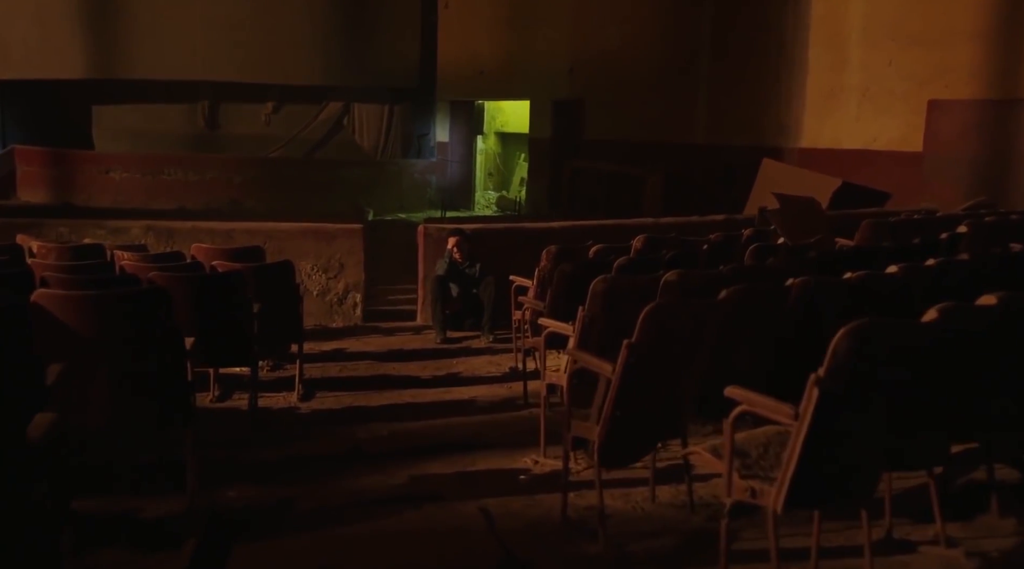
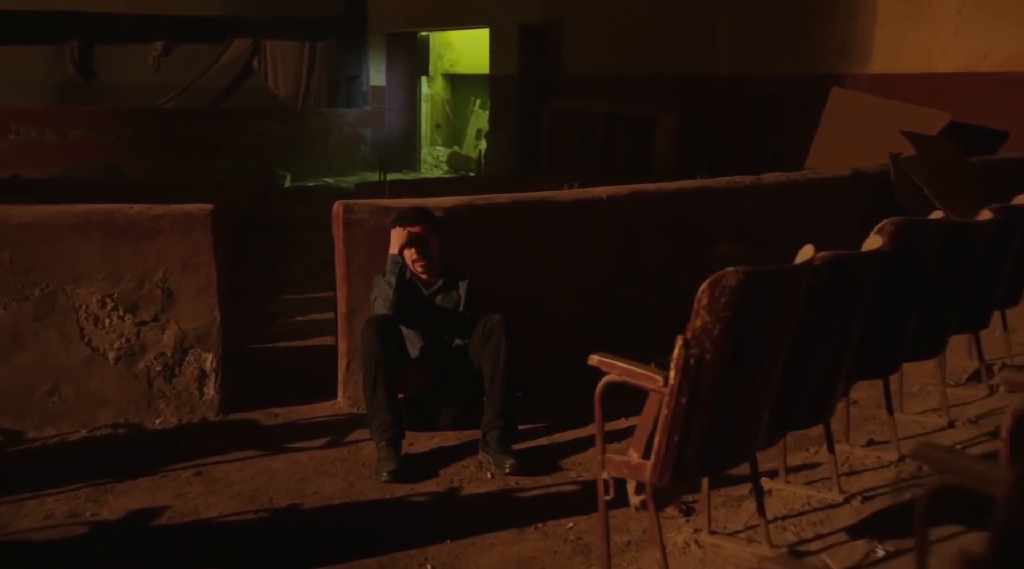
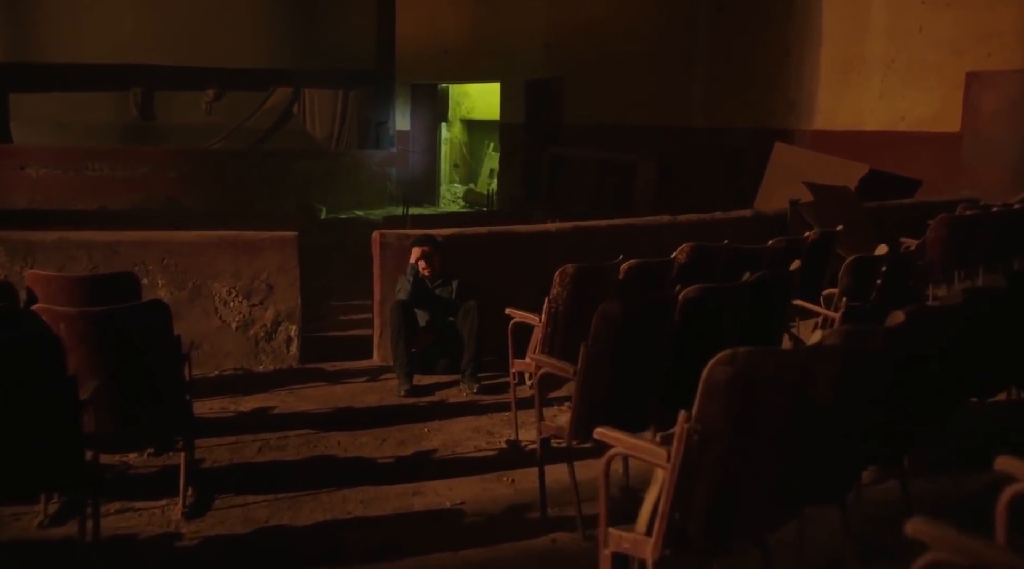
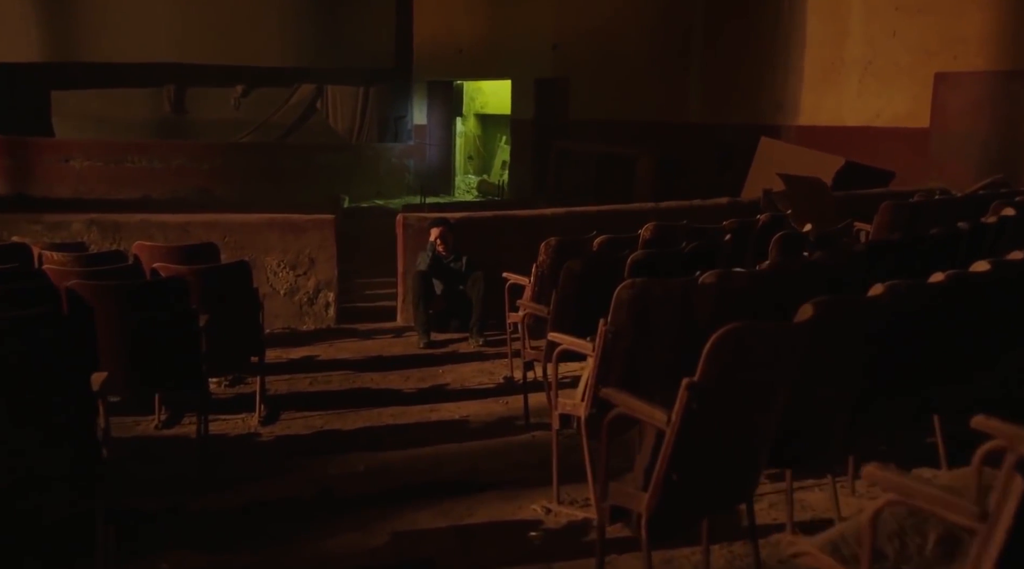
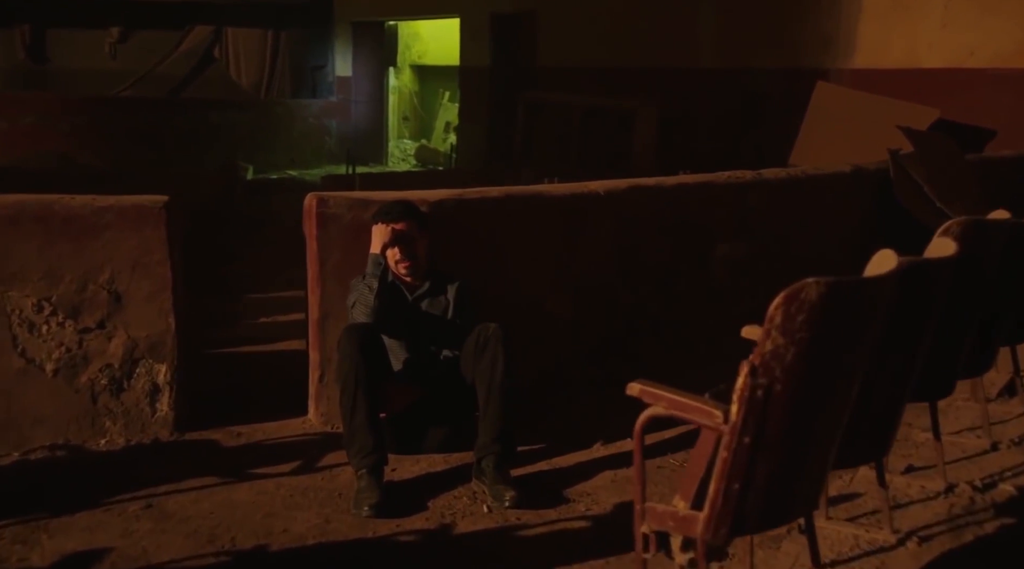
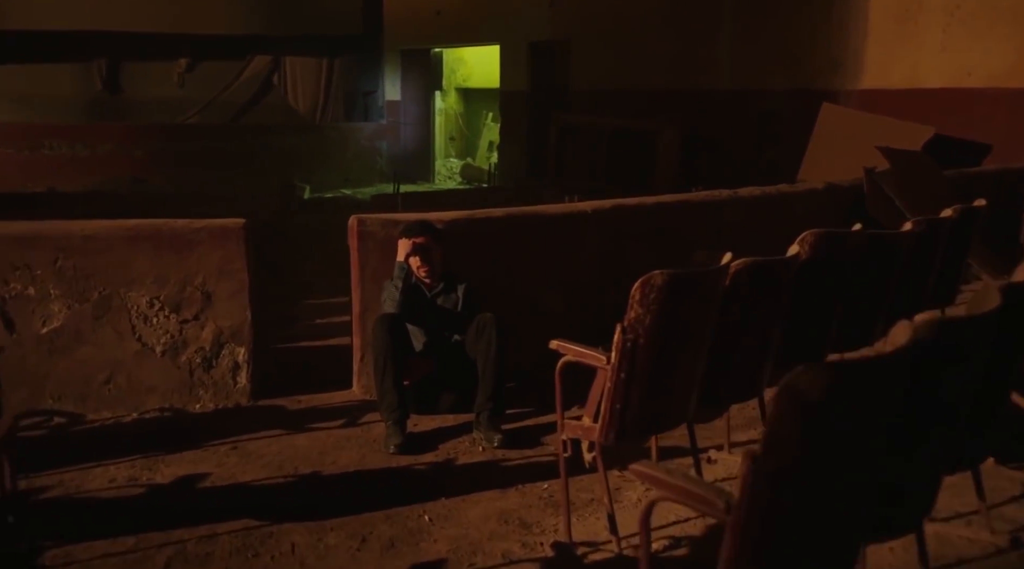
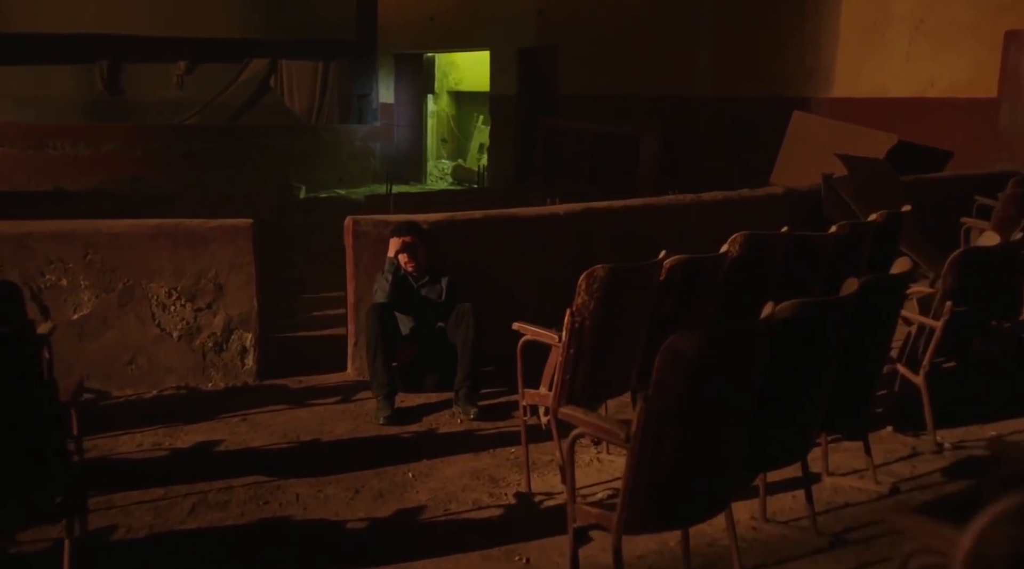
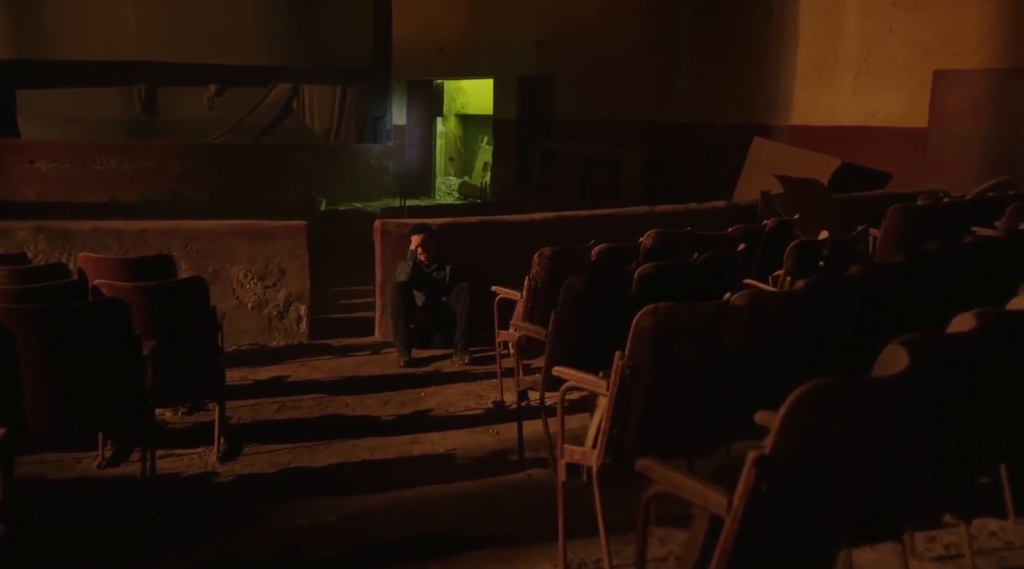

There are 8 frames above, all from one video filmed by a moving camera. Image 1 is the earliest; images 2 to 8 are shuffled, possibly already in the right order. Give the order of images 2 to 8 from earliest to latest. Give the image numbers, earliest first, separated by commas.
4, 8, 3, 7, 6, 2, 5
